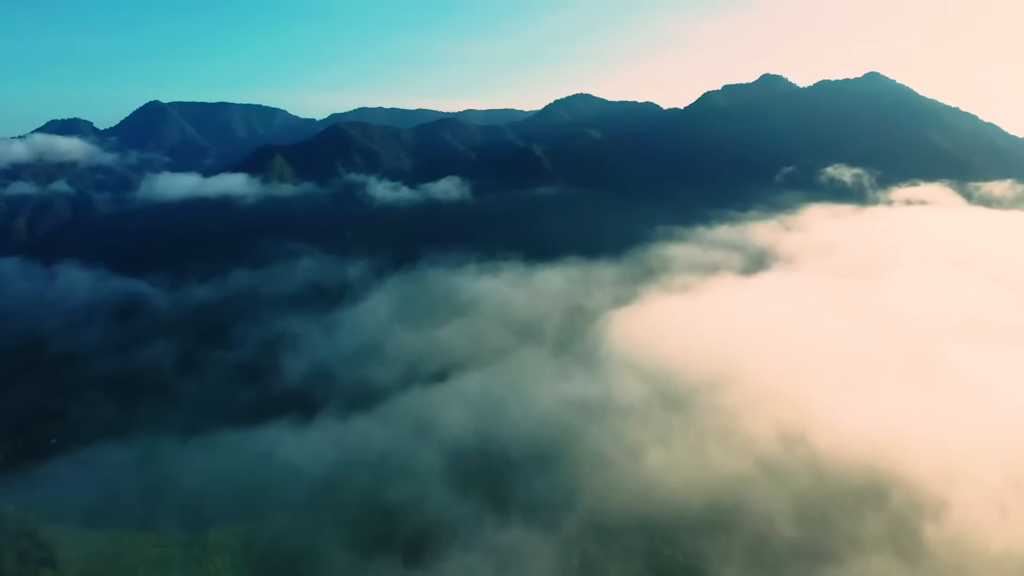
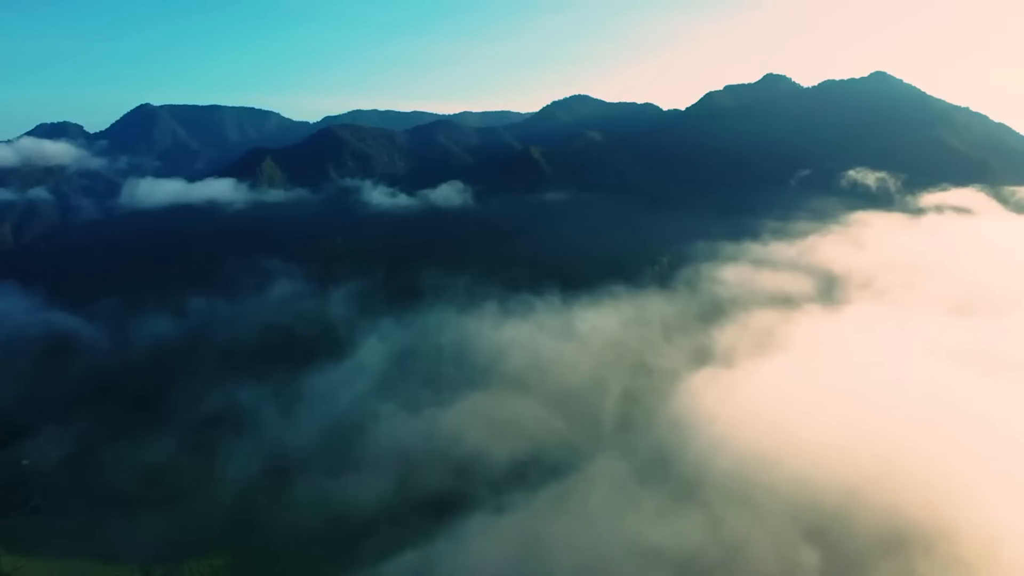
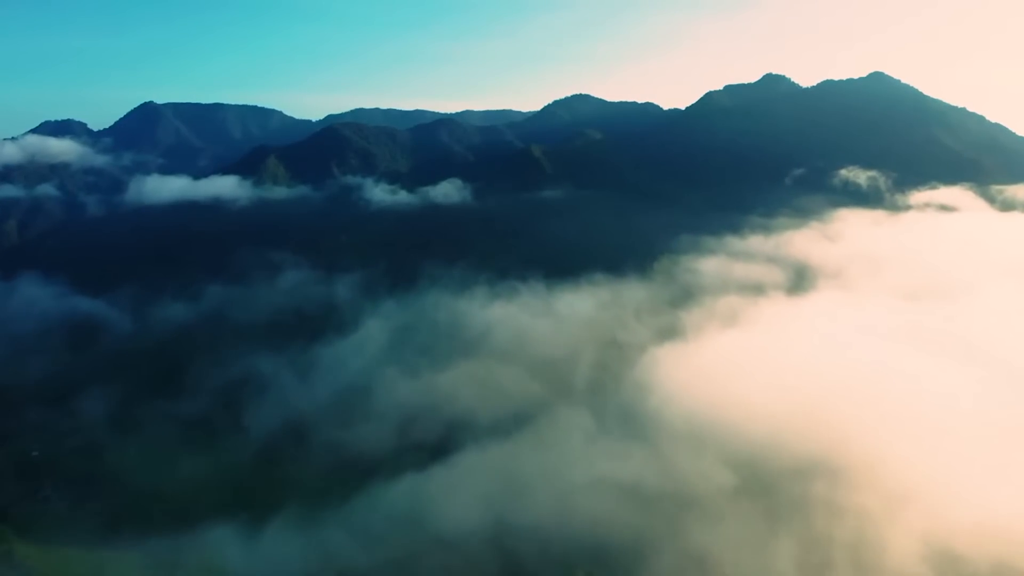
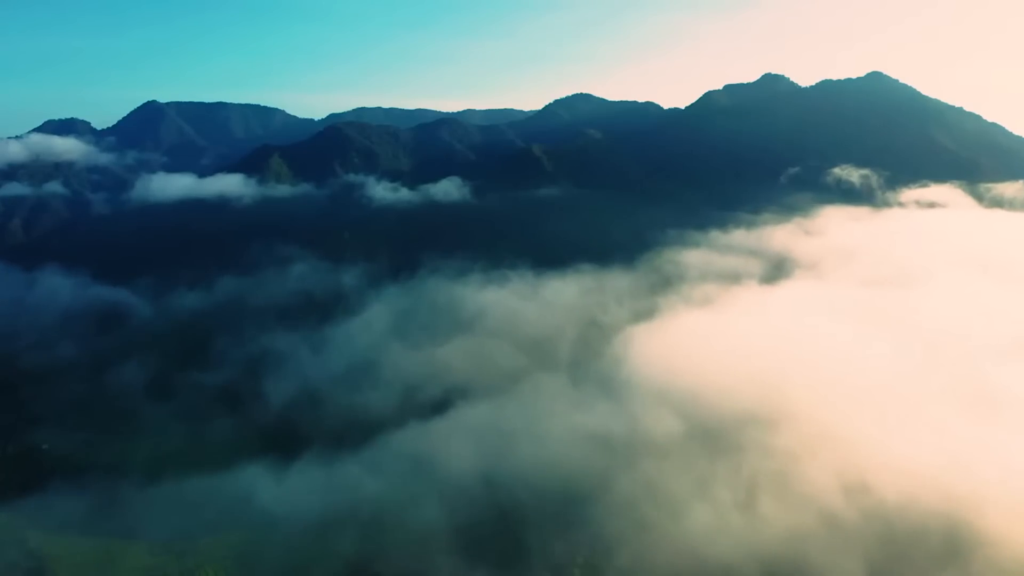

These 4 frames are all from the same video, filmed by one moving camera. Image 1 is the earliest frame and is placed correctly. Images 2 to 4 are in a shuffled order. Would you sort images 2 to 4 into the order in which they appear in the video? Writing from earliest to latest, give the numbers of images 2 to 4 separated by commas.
4, 3, 2
